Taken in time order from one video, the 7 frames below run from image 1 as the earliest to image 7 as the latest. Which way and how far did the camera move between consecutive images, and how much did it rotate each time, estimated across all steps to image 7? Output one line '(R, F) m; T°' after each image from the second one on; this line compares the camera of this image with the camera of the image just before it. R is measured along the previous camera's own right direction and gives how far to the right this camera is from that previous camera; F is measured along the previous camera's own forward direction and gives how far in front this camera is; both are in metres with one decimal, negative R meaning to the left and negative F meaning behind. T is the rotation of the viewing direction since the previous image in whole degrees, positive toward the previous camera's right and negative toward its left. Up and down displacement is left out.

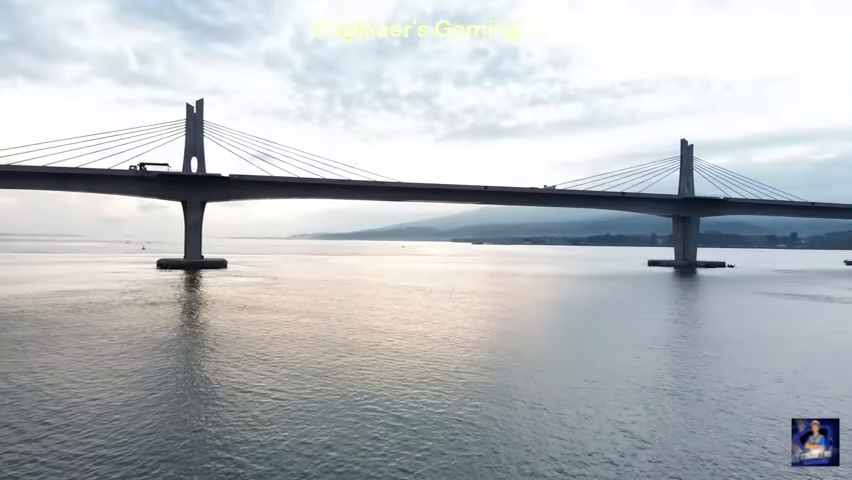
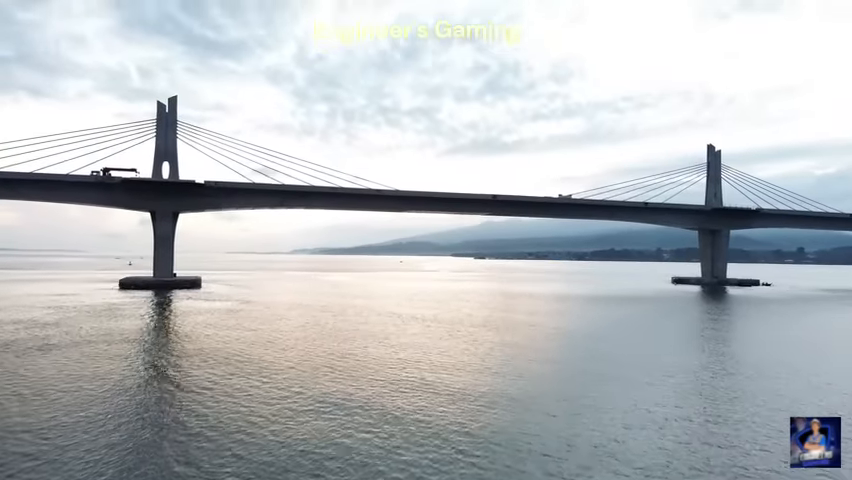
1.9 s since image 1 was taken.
(0.0, +5.7) m; 0°
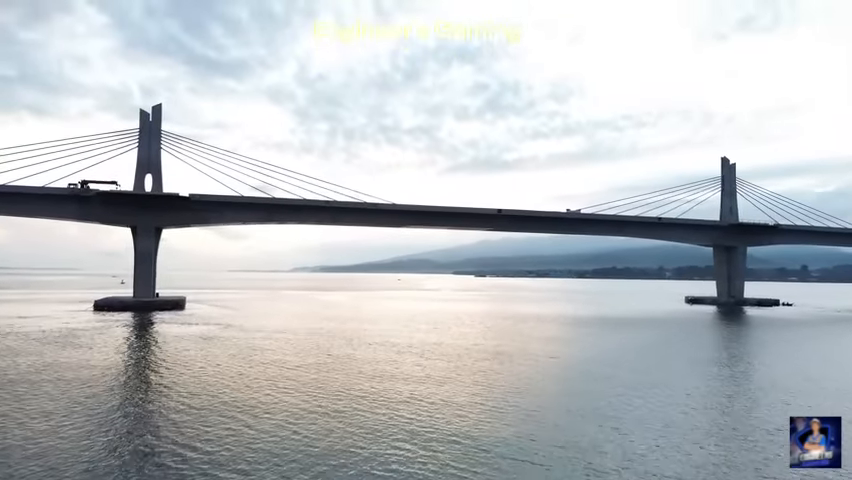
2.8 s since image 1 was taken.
(0.0, +2.8) m; 0°
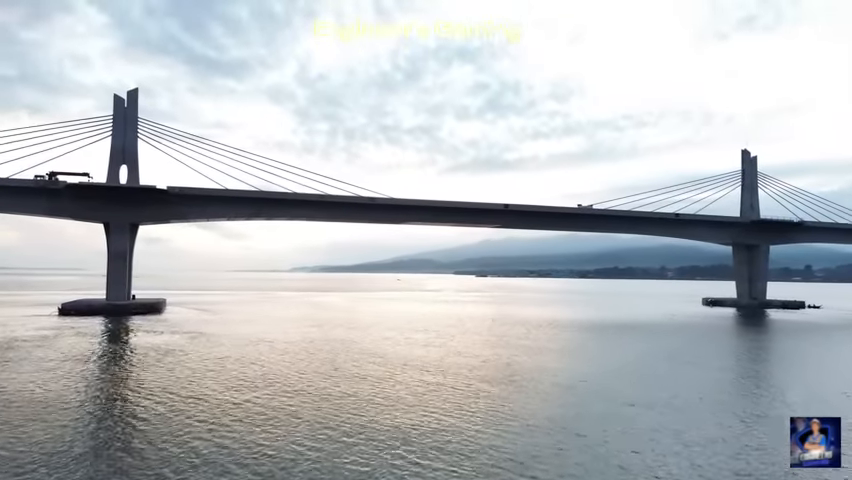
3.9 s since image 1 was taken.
(0.0, +3.4) m; 0°
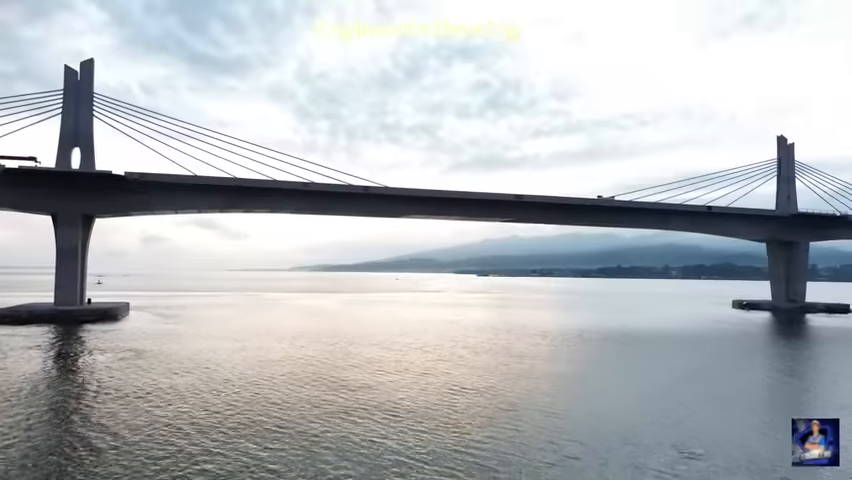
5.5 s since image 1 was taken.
(0.0, +5.0) m; 0°
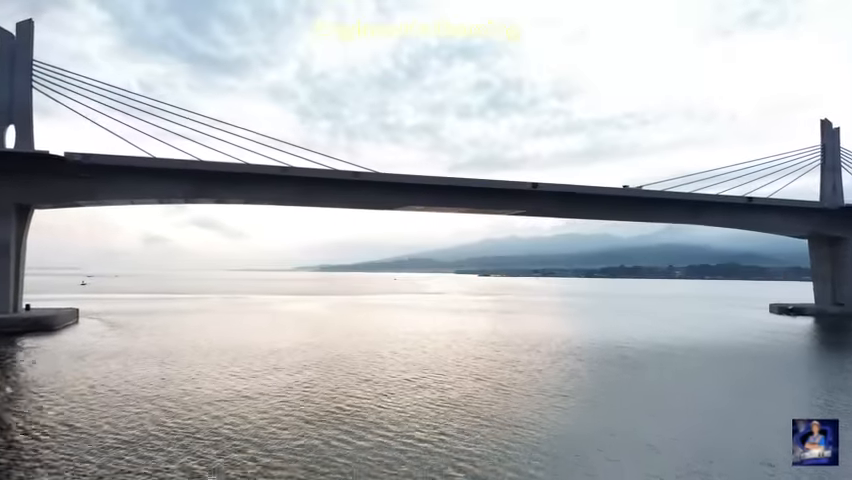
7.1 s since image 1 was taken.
(0.0, +5.0) m; 0°
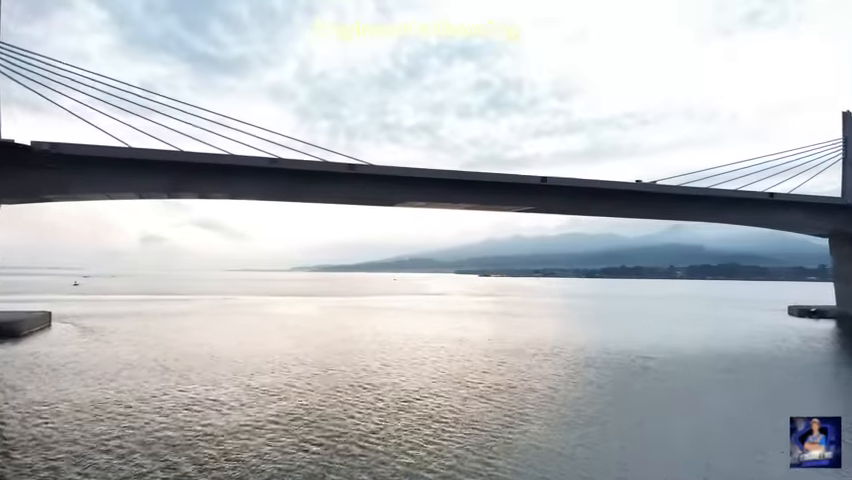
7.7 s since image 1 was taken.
(0.0, +2.1) m; 0°
